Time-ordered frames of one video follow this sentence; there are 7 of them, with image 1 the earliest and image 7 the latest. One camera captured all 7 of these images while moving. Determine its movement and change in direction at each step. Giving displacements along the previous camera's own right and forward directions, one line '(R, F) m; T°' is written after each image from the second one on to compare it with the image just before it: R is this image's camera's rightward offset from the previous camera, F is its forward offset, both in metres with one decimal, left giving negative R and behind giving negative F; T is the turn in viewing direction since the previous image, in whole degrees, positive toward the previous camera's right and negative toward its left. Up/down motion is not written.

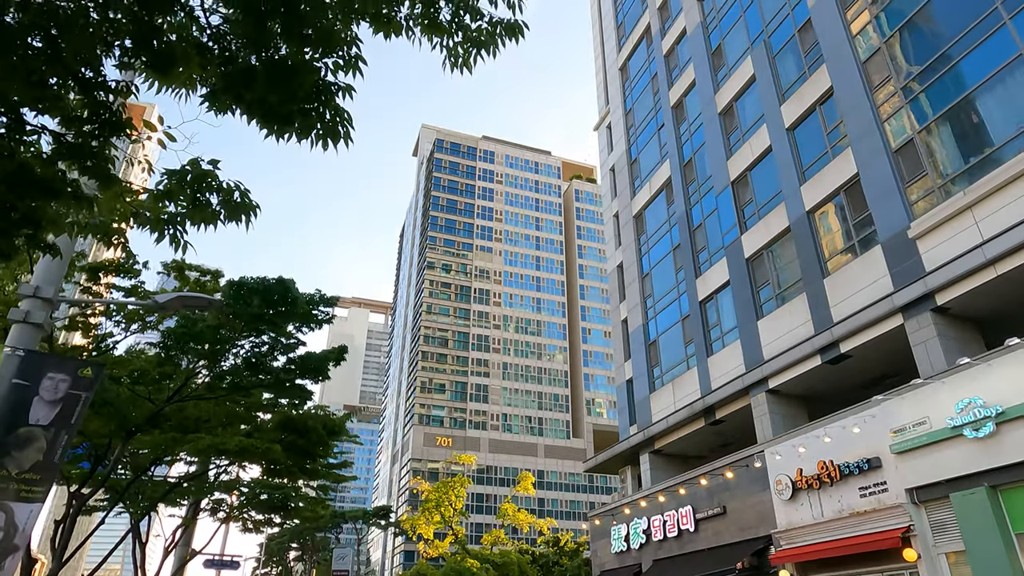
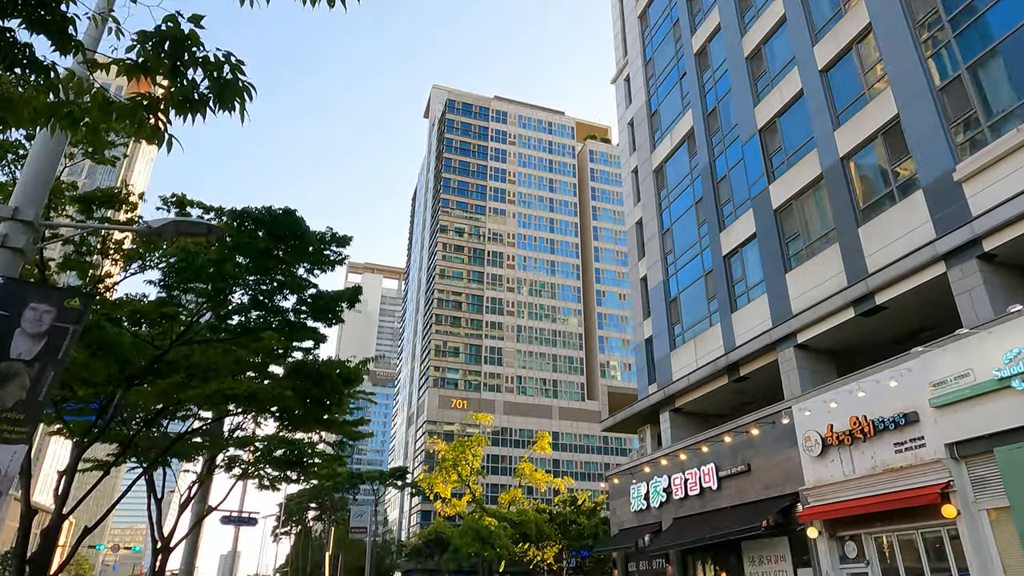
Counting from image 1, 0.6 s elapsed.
(-0.2, +0.6) m; -1°
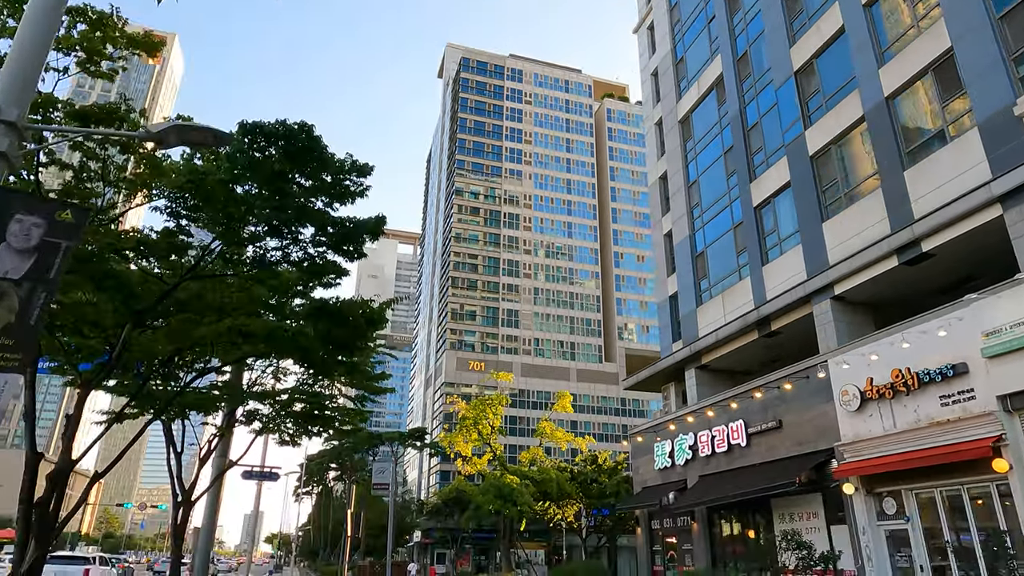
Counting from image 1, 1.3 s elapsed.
(-0.2, +0.6) m; -1°
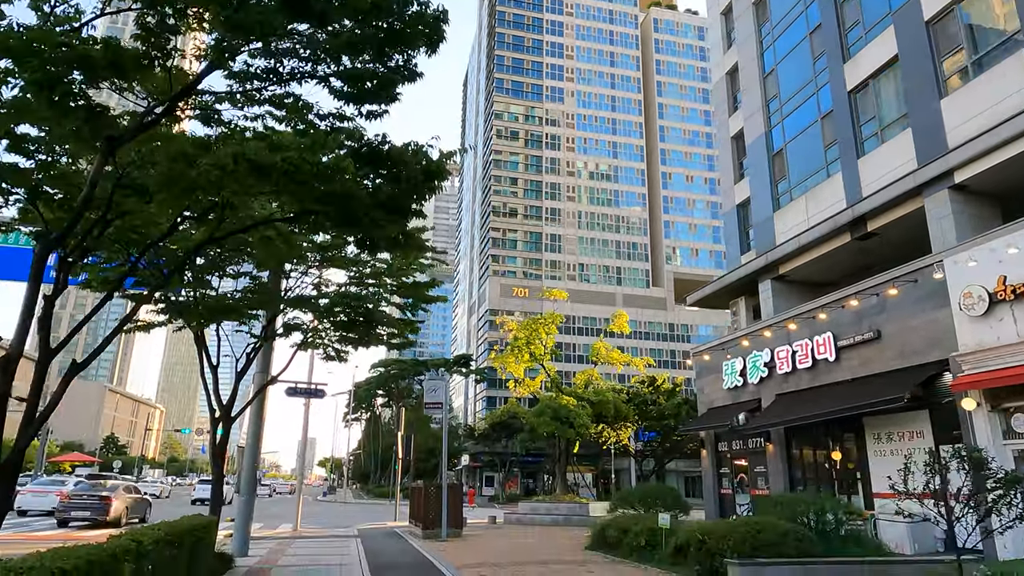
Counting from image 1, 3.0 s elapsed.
(-0.6, +1.8) m; -3°
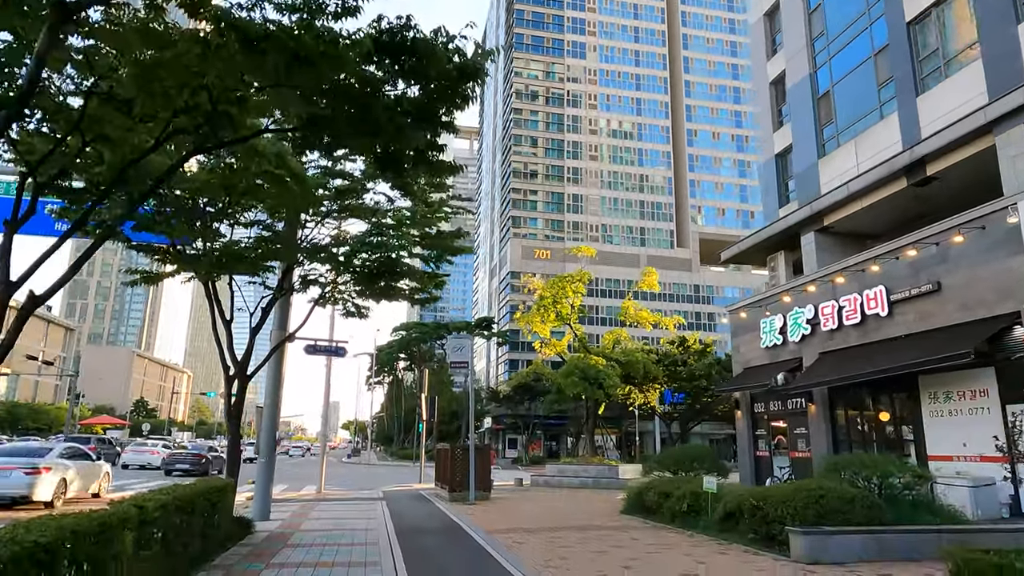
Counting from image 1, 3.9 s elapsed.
(-0.2, +1.0) m; -2°
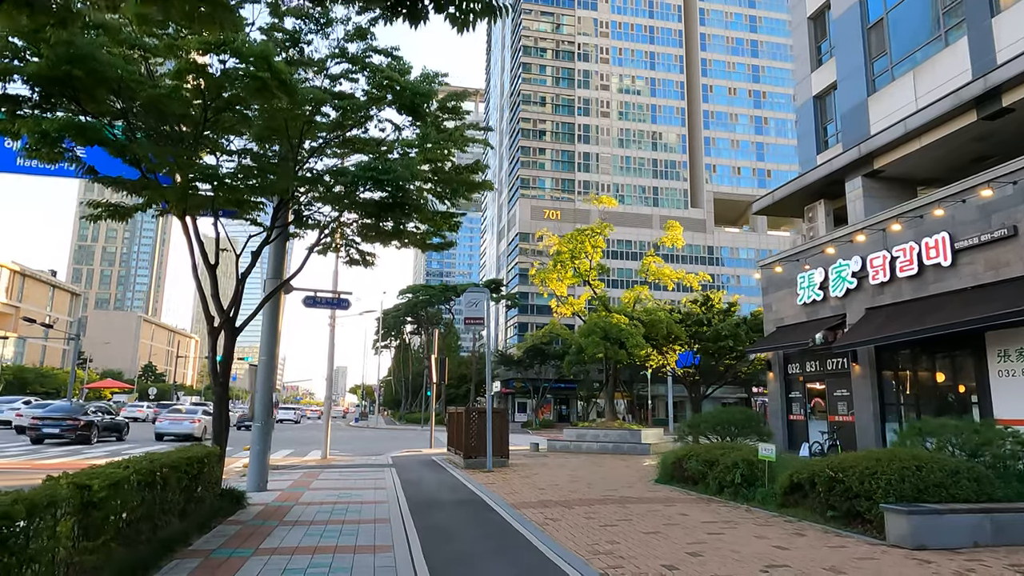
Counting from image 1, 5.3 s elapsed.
(-0.3, +1.6) m; 0°
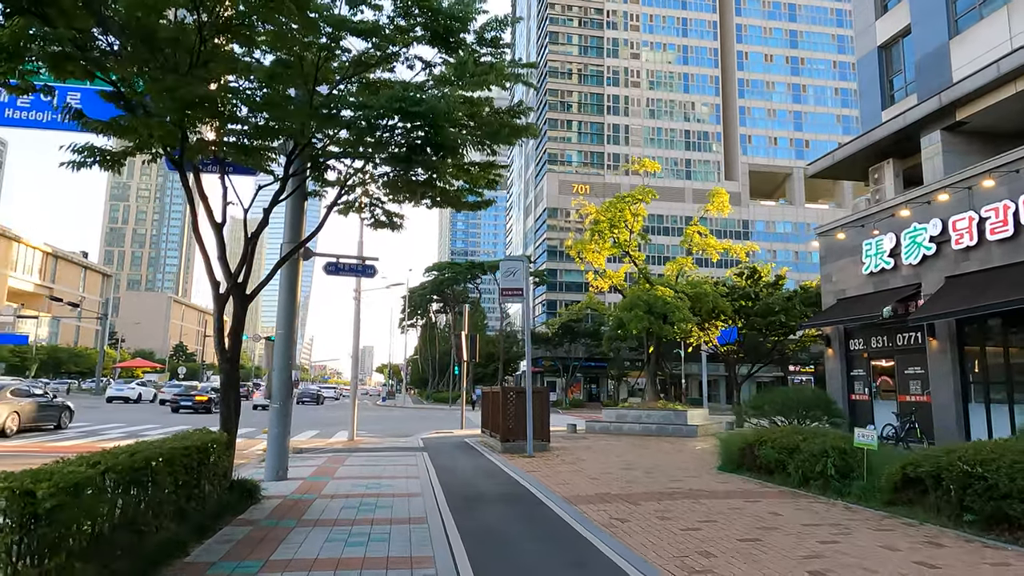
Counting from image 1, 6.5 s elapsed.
(-0.4, +1.4) m; -2°
